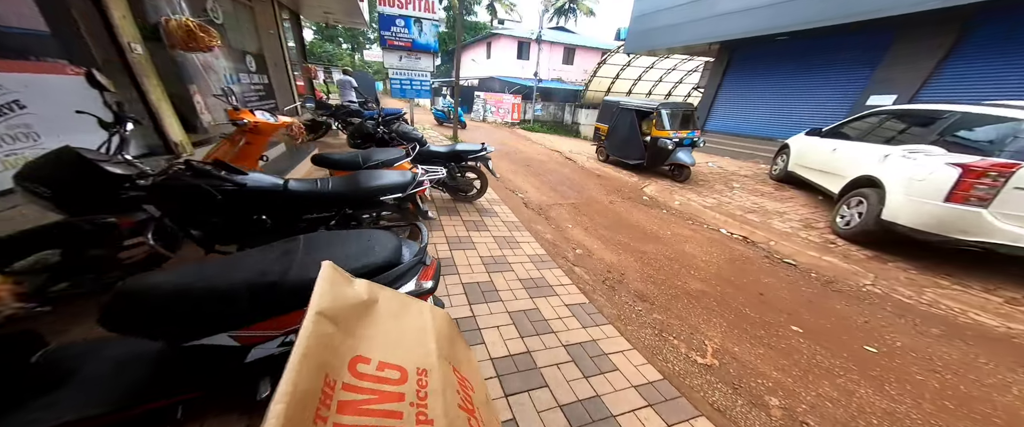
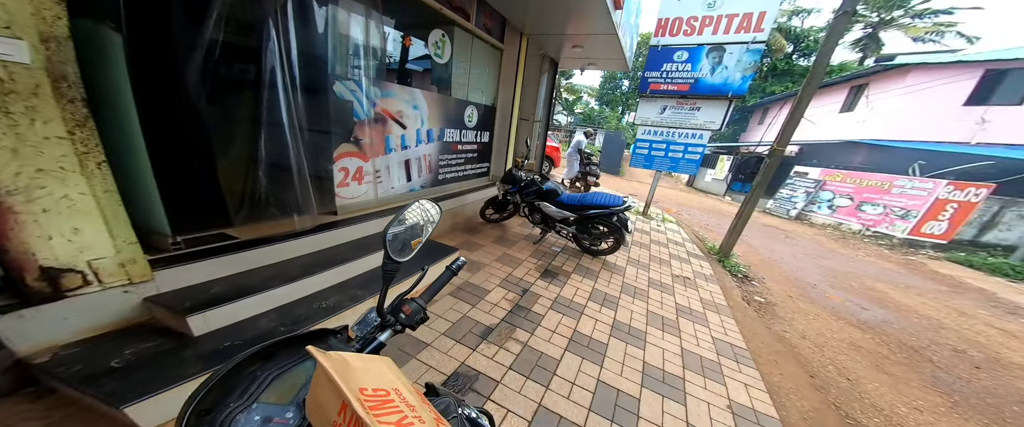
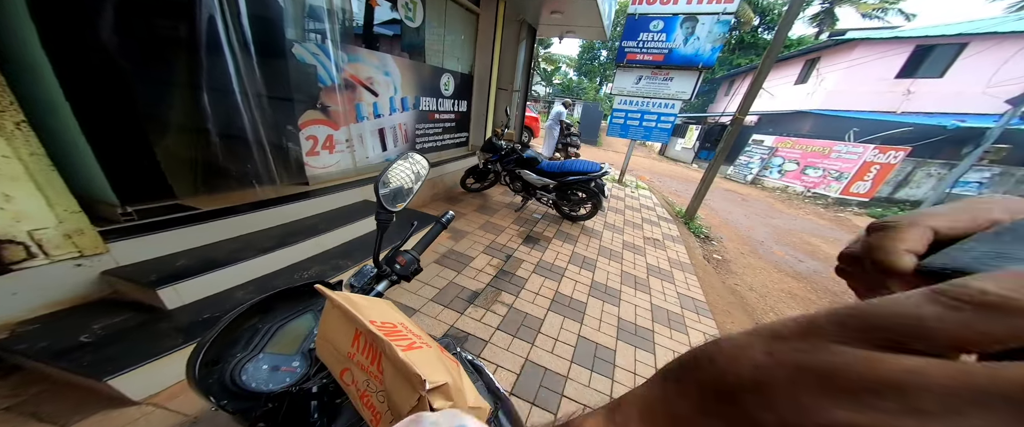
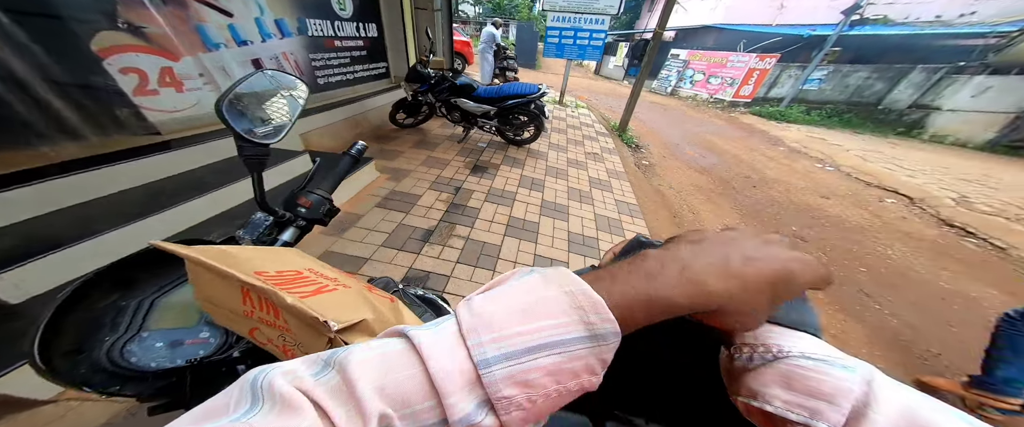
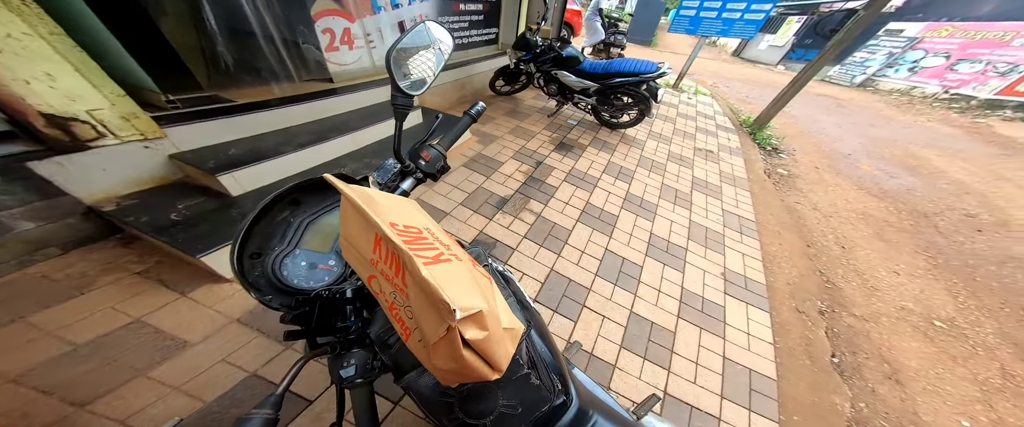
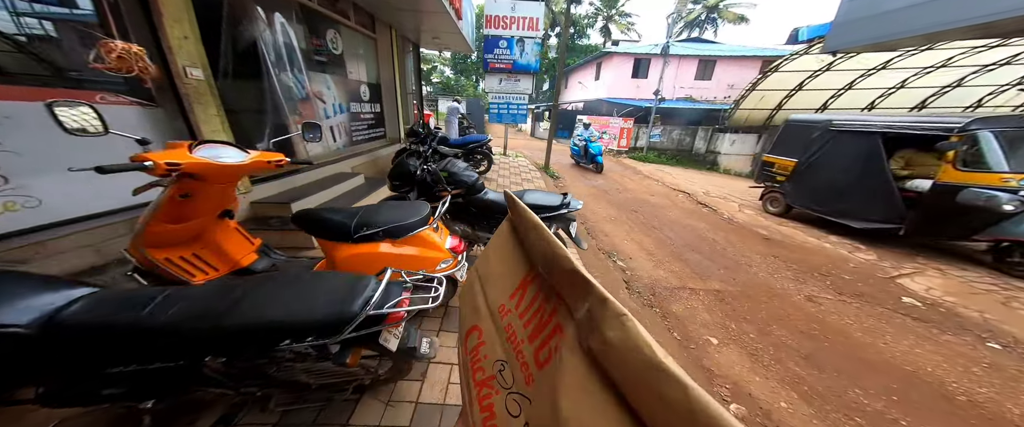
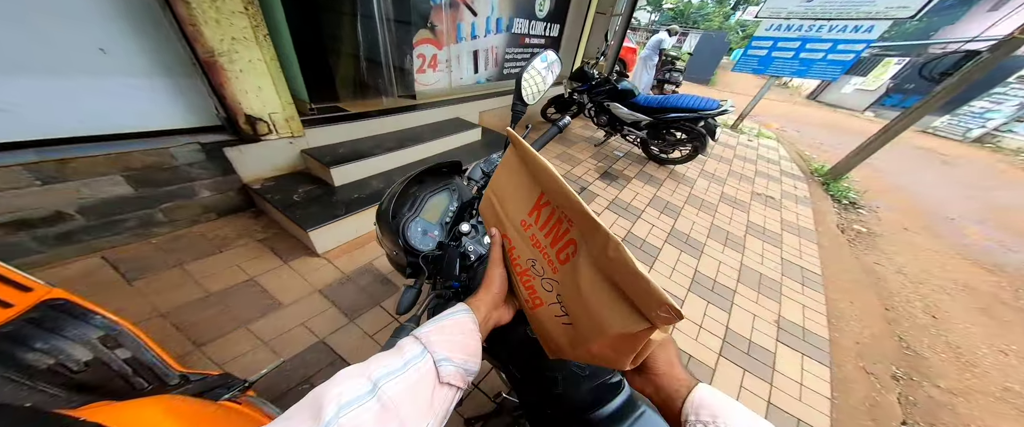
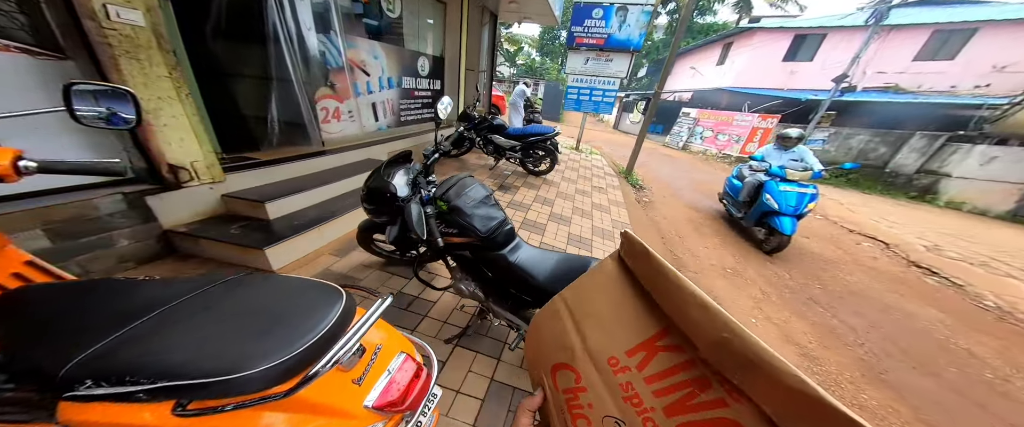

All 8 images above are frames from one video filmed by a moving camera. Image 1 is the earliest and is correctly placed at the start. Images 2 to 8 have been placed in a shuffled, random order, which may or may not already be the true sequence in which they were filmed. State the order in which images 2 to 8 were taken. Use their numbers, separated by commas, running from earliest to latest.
6, 8, 7, 5, 2, 3, 4
